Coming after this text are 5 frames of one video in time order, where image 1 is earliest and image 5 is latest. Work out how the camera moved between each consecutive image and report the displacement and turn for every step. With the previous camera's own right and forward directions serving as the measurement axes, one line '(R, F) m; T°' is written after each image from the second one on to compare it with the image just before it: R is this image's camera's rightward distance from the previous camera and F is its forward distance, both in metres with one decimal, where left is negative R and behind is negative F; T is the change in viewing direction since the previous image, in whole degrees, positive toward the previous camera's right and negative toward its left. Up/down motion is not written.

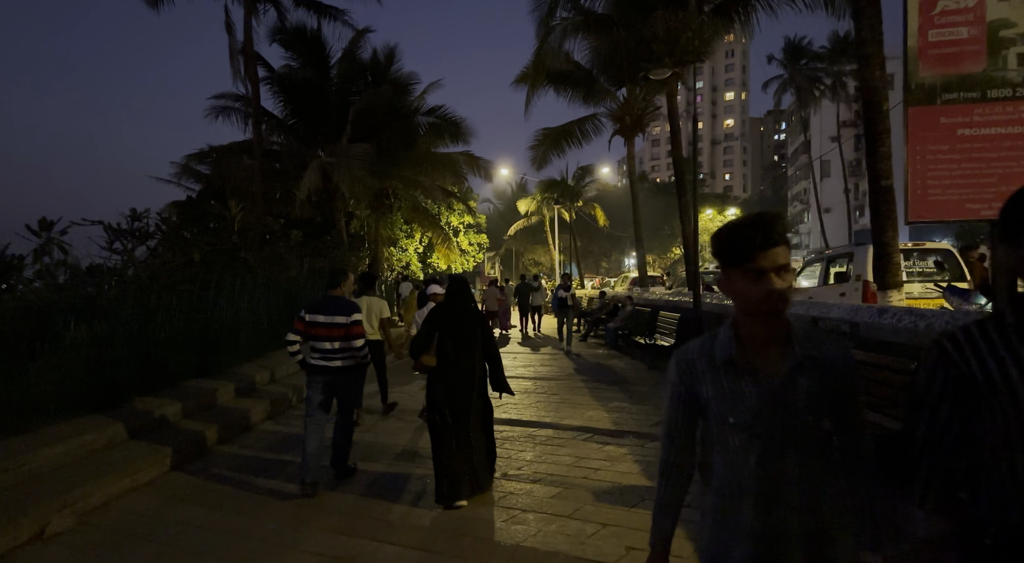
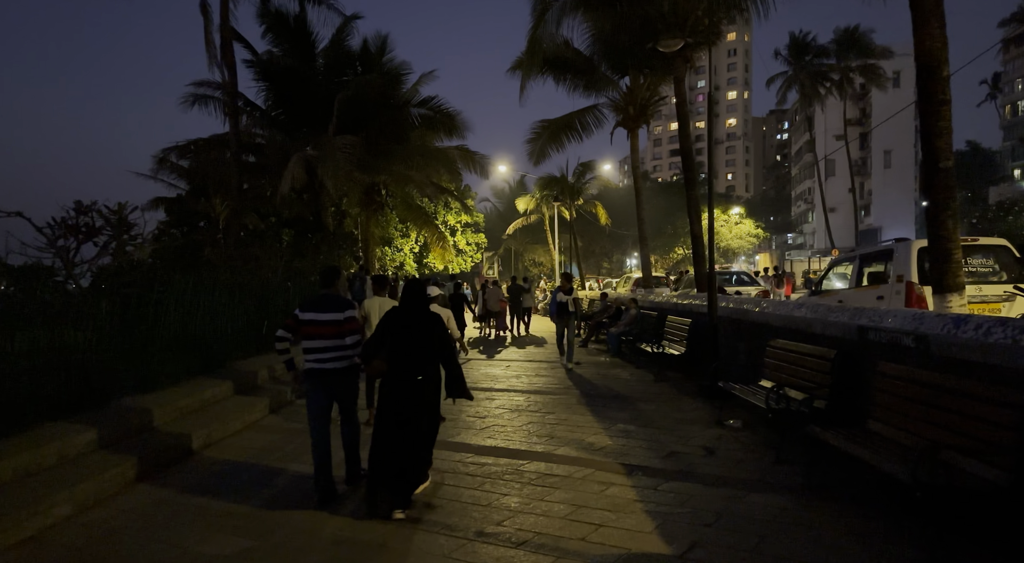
(+0.1, +1.2) m; 0°
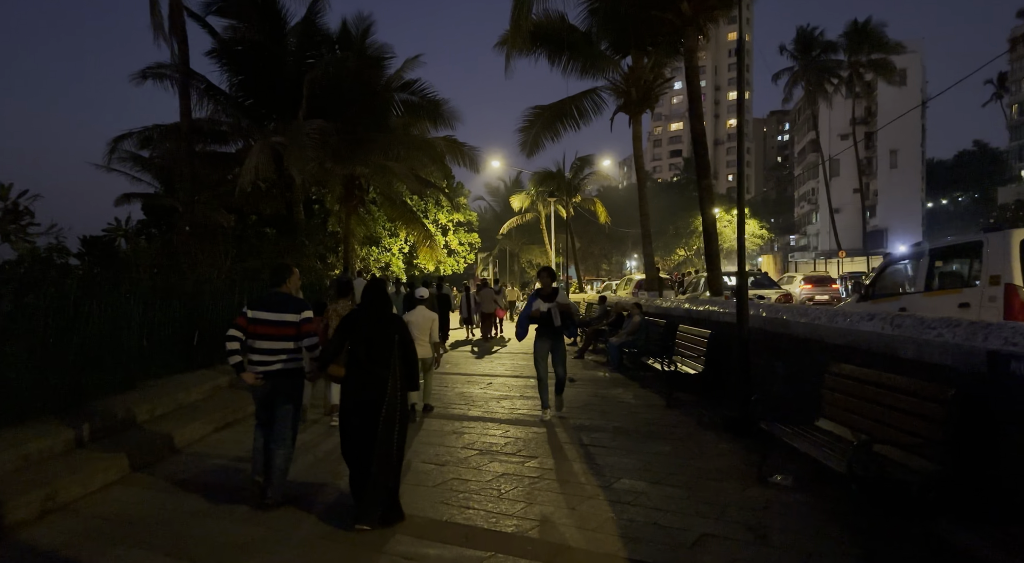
(+0.3, +1.9) m; 0°
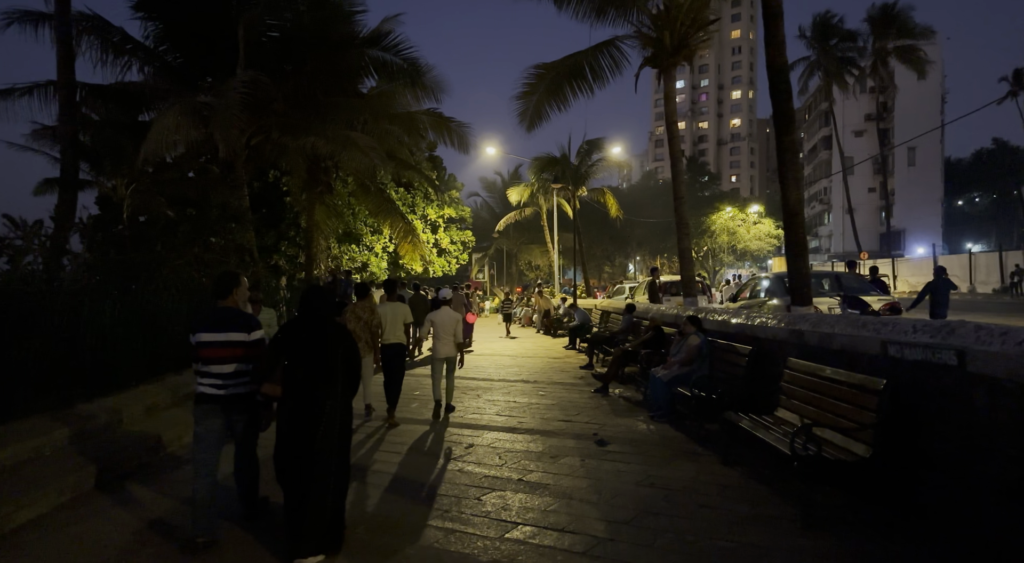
(0.0, +3.8) m; 0°
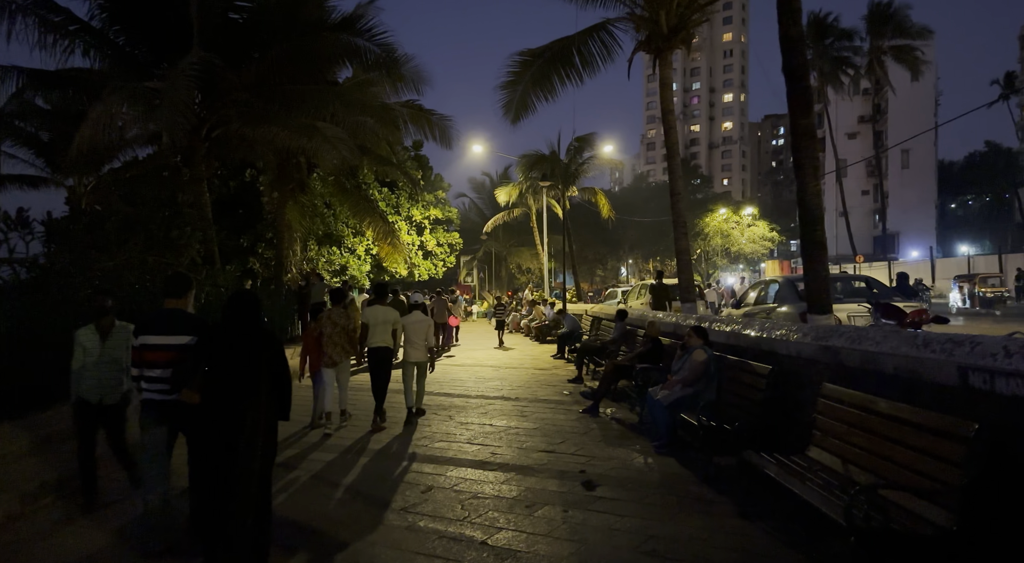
(+0.2, +1.2) m; +1°
